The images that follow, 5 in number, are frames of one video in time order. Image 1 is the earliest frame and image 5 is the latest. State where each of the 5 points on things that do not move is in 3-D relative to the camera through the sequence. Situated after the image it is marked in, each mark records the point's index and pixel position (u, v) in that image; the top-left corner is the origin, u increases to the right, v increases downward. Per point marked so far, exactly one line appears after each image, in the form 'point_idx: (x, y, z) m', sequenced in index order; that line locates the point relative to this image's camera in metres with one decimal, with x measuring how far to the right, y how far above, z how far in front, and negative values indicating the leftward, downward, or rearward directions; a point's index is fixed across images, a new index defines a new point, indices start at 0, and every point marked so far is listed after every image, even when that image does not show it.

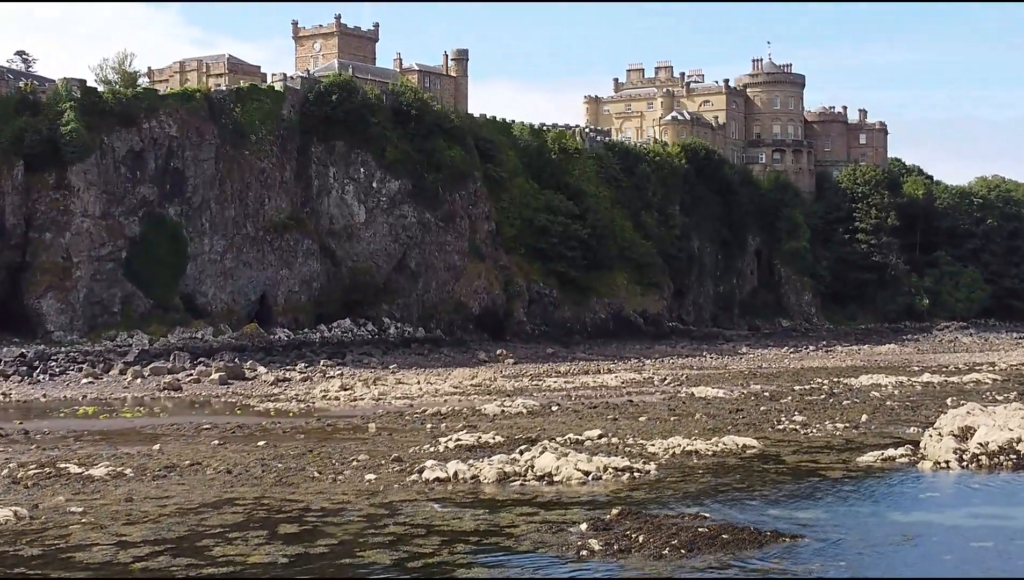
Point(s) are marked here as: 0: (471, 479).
0: (-0.7, -3.1, +19.5) m
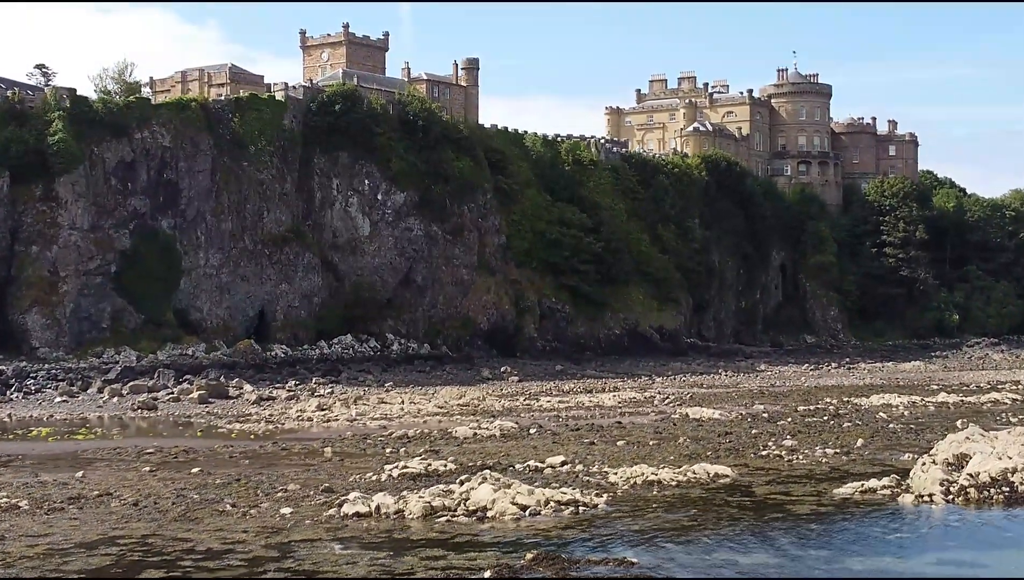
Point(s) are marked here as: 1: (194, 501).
0: (-1.8, -3.4, +17.7) m
1: (-5.1, -3.4, +18.9) m
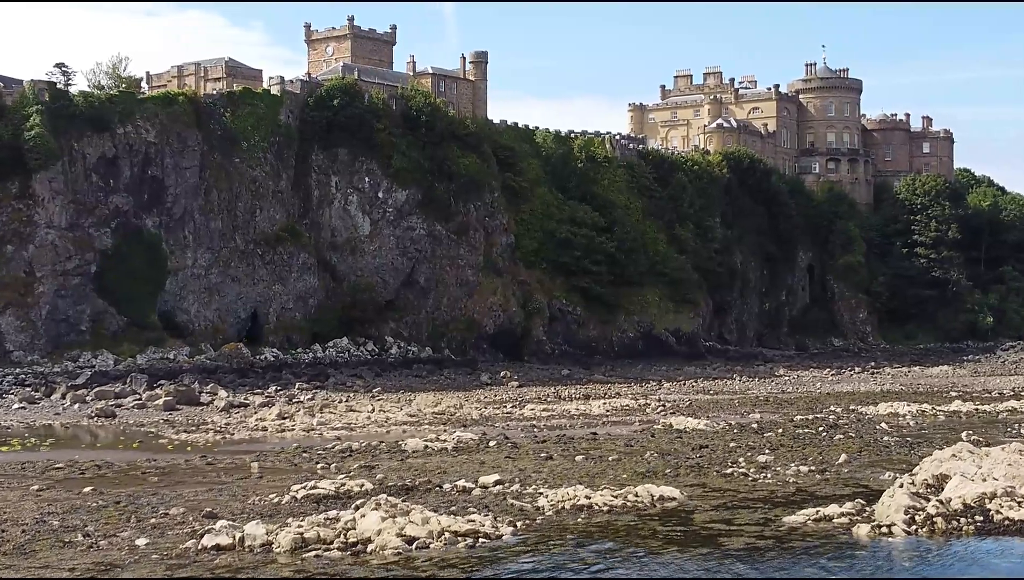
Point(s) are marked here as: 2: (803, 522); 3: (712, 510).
0: (-3.3, -3.4, +15.5) m
1: (-6.6, -3.4, +16.9) m
2: (+4.4, -3.5, +17.8) m
3: (+3.2, -3.6, +19.1) m
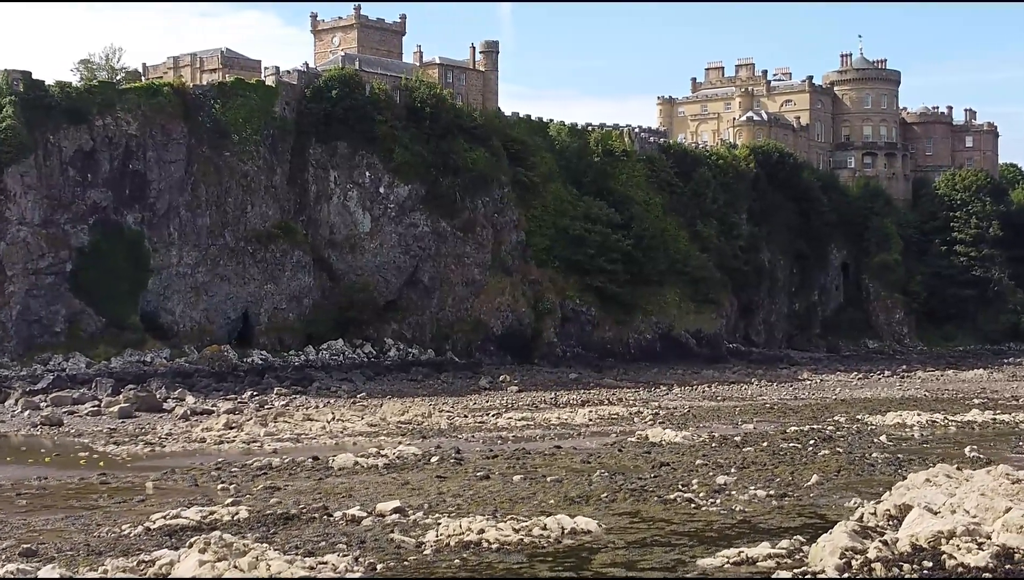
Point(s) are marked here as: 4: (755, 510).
0: (-5.2, -3.4, +13.0) m
1: (-8.4, -3.4, +14.5) m
2: (+2.6, -3.5, +15.0) m
3: (+1.5, -3.6, +16.3) m
4: (+4.1, -3.7, +19.9) m
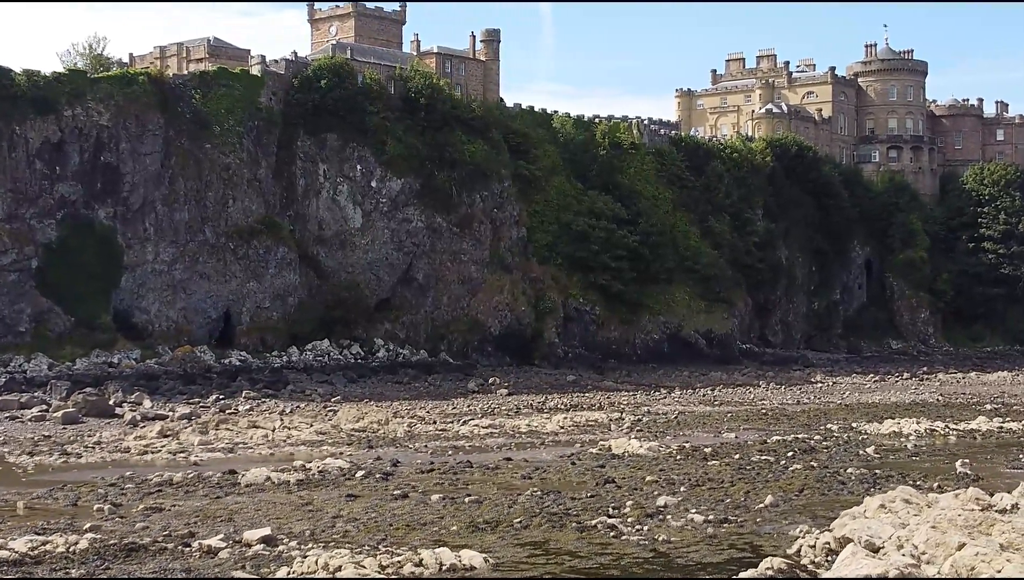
0: (-7.0, -3.4, +10.8) m
1: (-10.1, -3.4, +12.4) m
2: (+0.9, -3.5, +12.5) m
3: (-0.1, -3.5, +13.9) m
4: (+2.5, -3.7, +17.3) m
